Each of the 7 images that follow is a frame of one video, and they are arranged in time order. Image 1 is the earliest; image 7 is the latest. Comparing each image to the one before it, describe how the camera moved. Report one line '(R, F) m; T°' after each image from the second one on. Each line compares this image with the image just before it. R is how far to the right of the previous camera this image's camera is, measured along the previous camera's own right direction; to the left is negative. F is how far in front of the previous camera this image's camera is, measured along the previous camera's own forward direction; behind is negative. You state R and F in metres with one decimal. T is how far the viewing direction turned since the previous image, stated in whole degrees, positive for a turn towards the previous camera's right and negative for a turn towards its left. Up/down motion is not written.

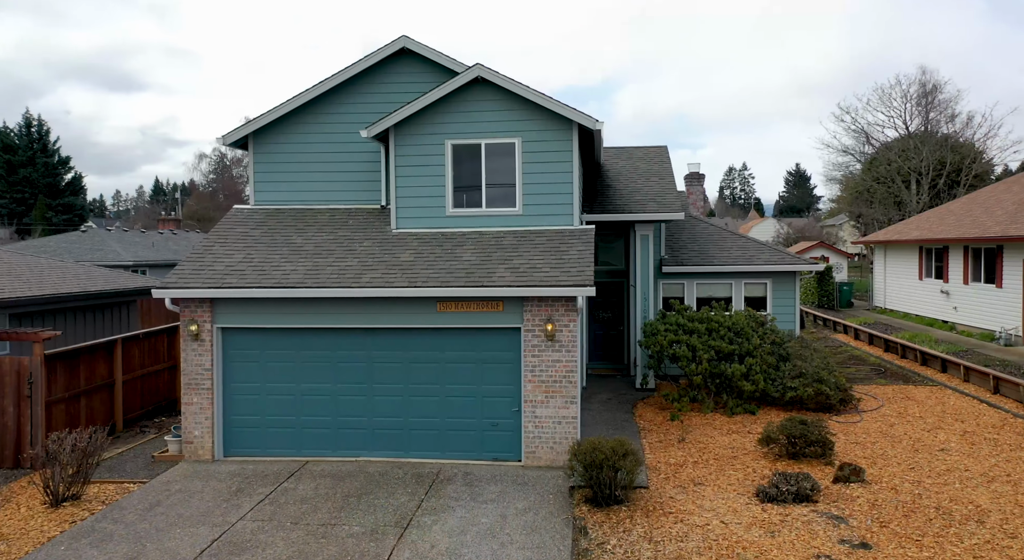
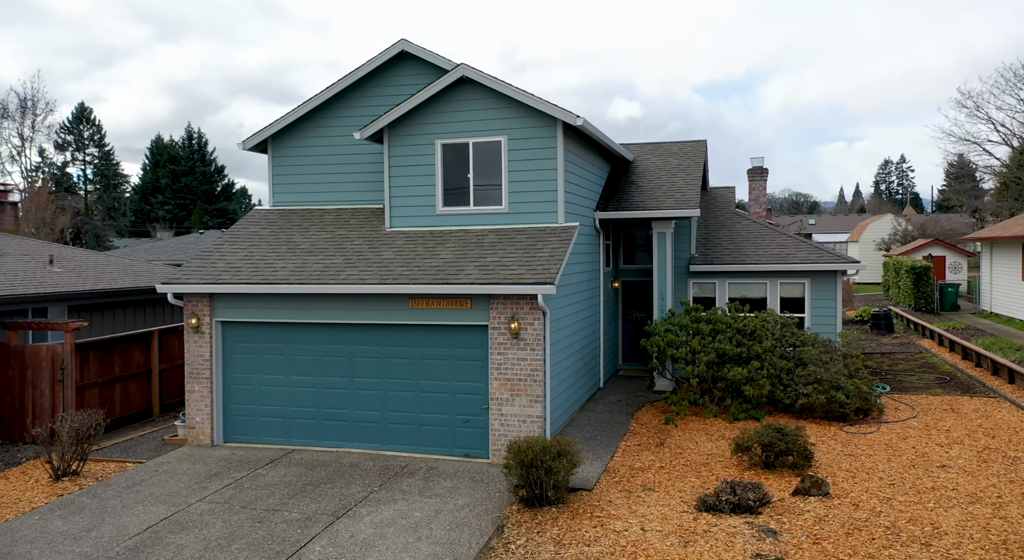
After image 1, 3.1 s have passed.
(+2.3, +0.2) m; -10°
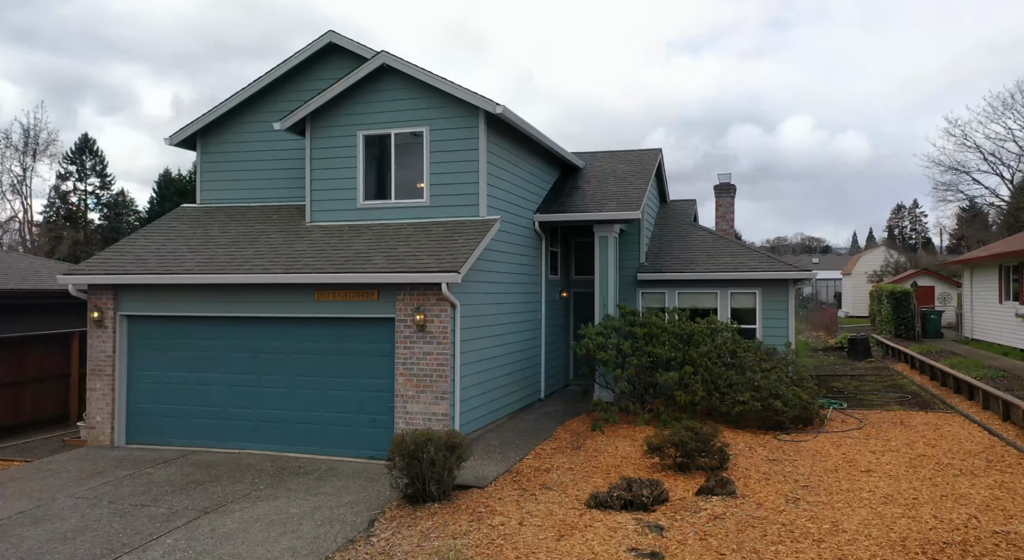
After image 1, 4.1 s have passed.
(+1.4, +0.5) m; -1°
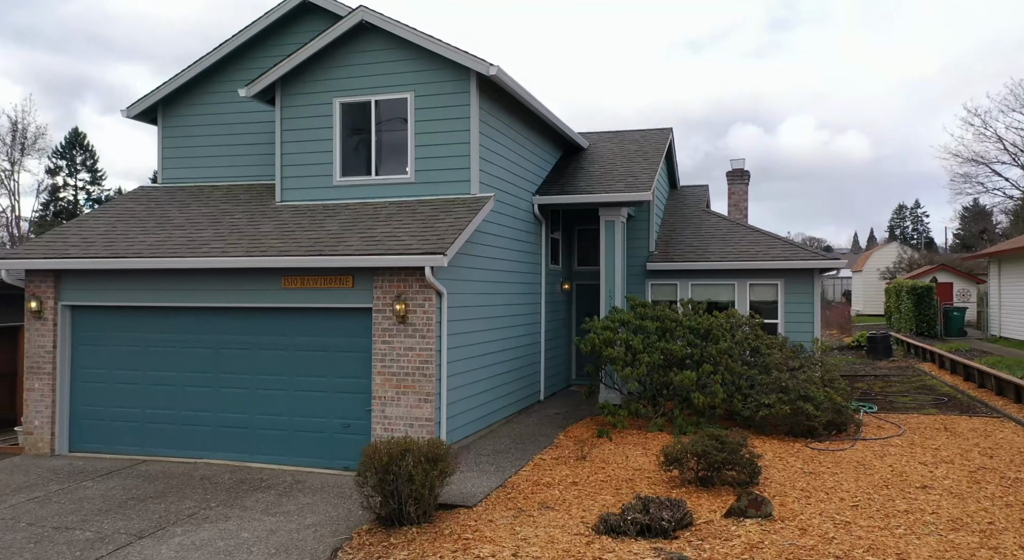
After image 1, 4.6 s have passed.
(+0.1, +1.4) m; 0°
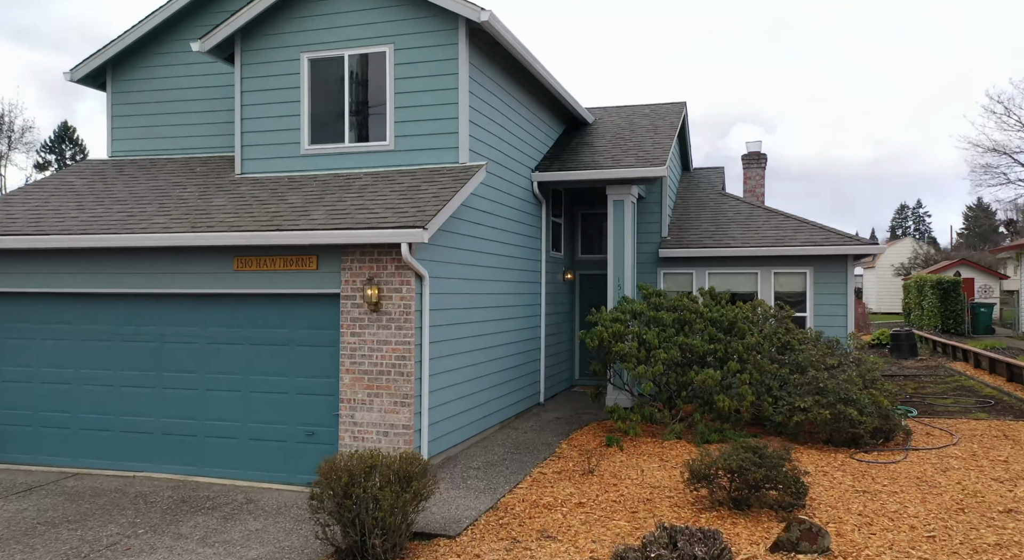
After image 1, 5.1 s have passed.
(+0.1, +1.4) m; 0°
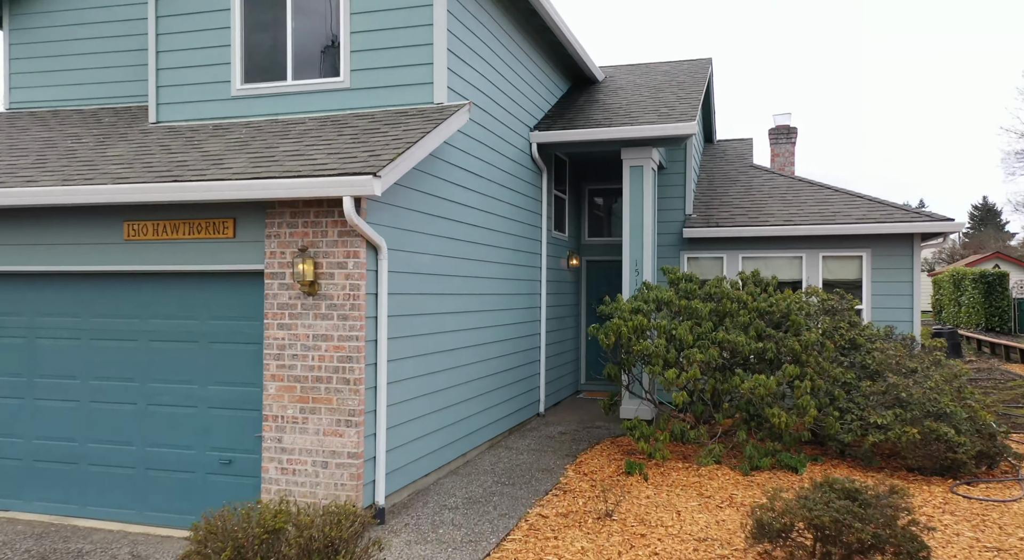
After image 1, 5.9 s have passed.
(+0.1, +2.1) m; 0°
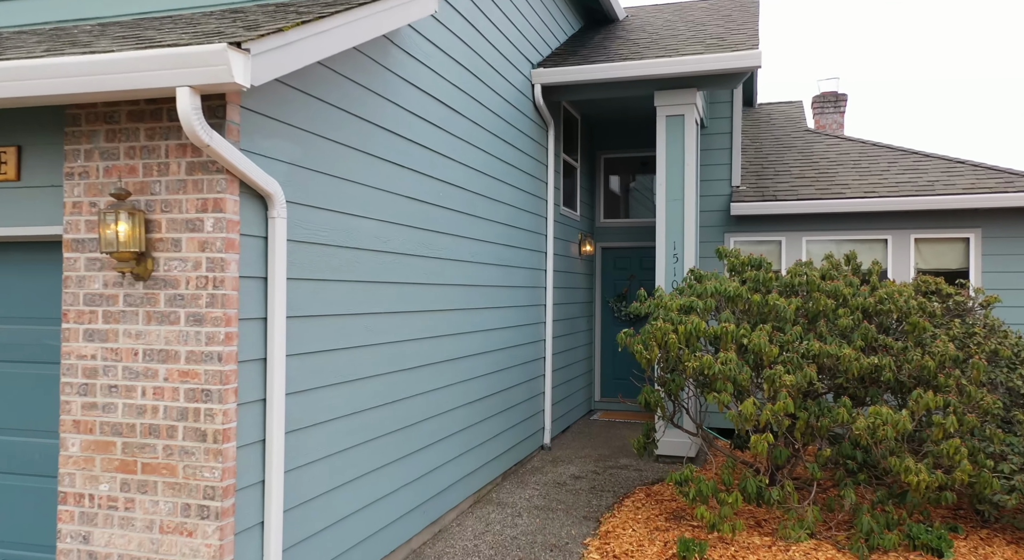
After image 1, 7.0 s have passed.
(0.0, +2.4) m; 0°
